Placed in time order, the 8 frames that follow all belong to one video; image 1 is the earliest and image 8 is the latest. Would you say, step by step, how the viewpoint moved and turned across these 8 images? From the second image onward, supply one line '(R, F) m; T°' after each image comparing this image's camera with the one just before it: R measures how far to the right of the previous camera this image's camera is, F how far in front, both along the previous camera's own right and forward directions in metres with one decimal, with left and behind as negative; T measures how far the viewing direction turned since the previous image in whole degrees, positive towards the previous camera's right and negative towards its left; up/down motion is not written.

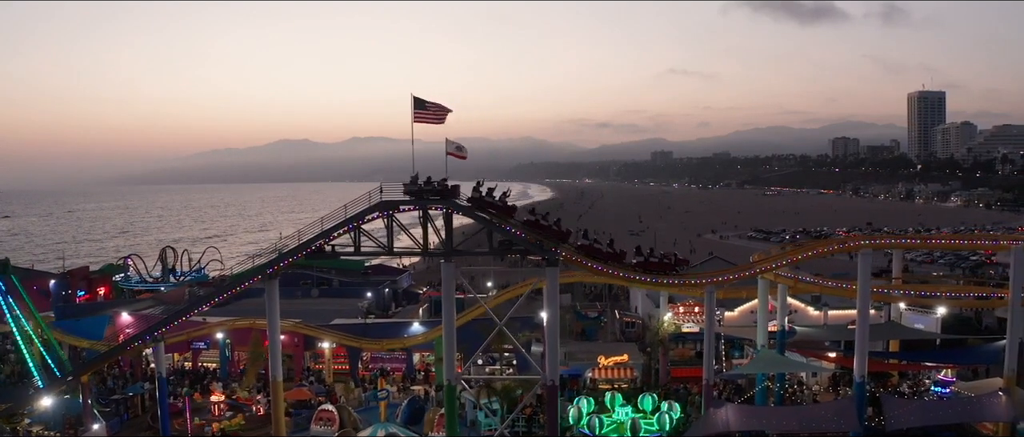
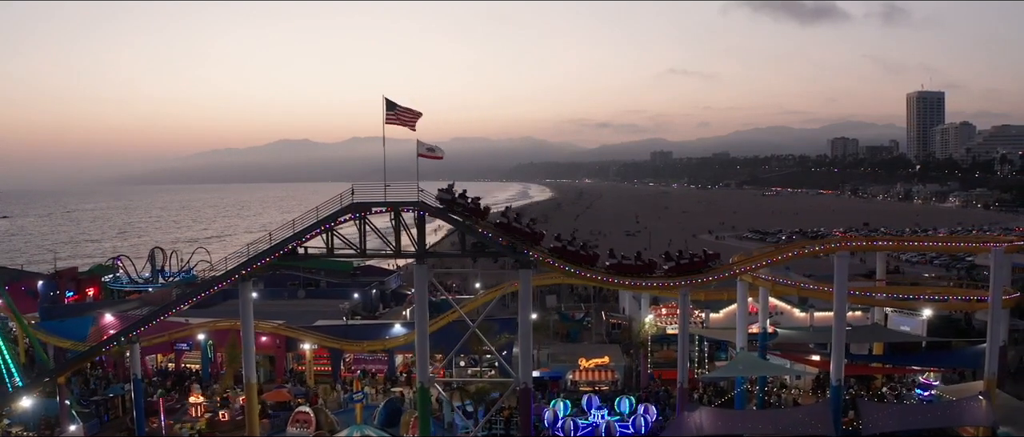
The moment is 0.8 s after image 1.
(+0.9, +0.1) m; 0°
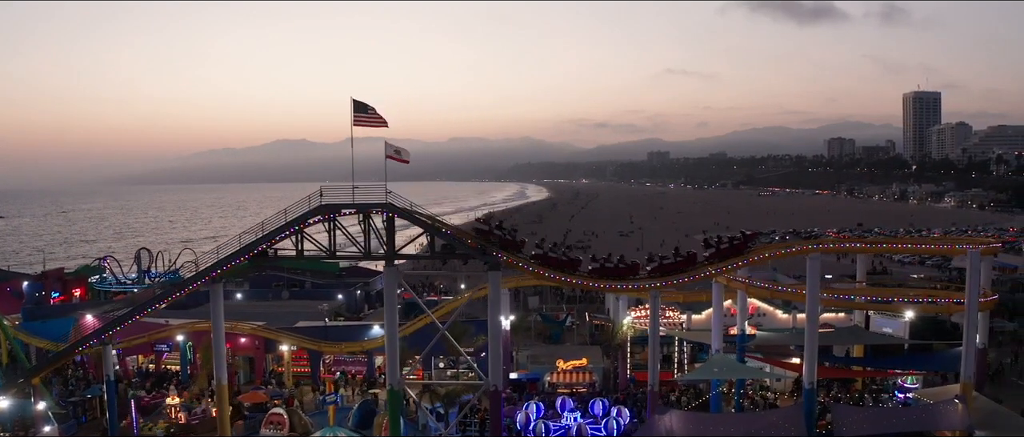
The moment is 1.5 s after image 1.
(+1.0, +0.1) m; 0°
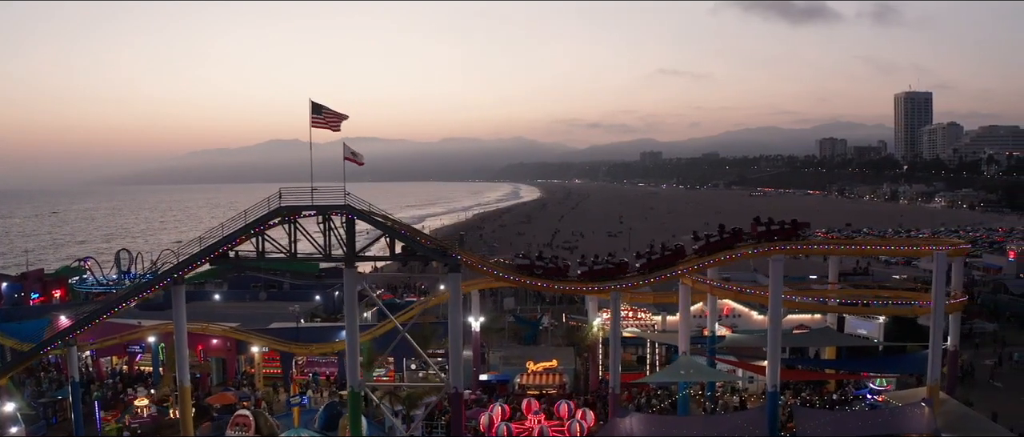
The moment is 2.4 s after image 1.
(+1.2, +0.1) m; 0°
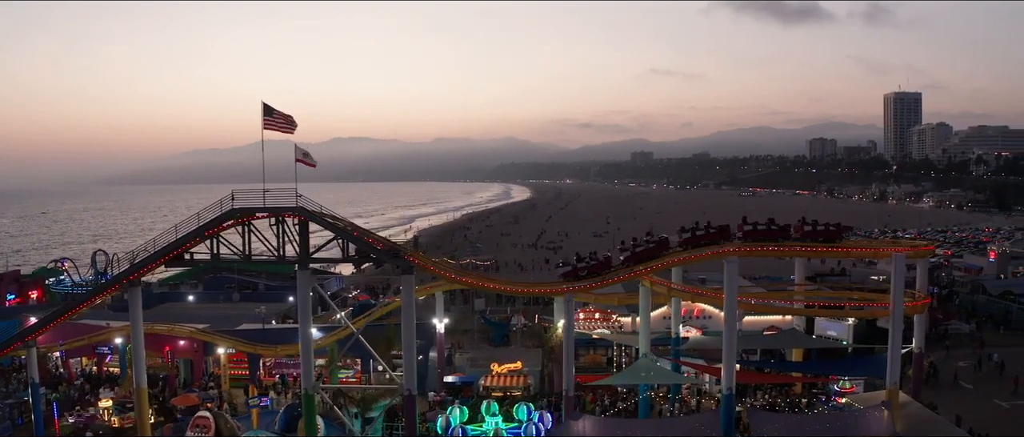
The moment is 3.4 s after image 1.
(+1.4, +0.1) m; 0°
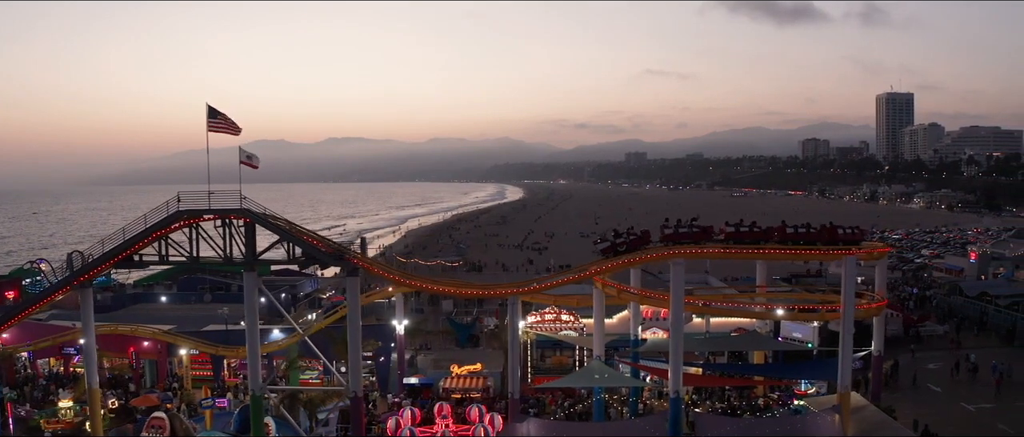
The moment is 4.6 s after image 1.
(+1.7, 0.0) m; 0°
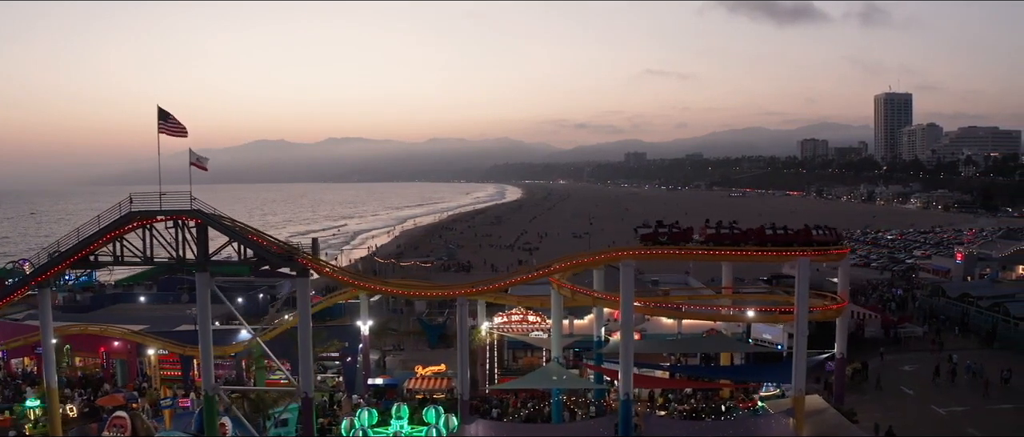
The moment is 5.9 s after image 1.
(+1.8, 0.0) m; -1°
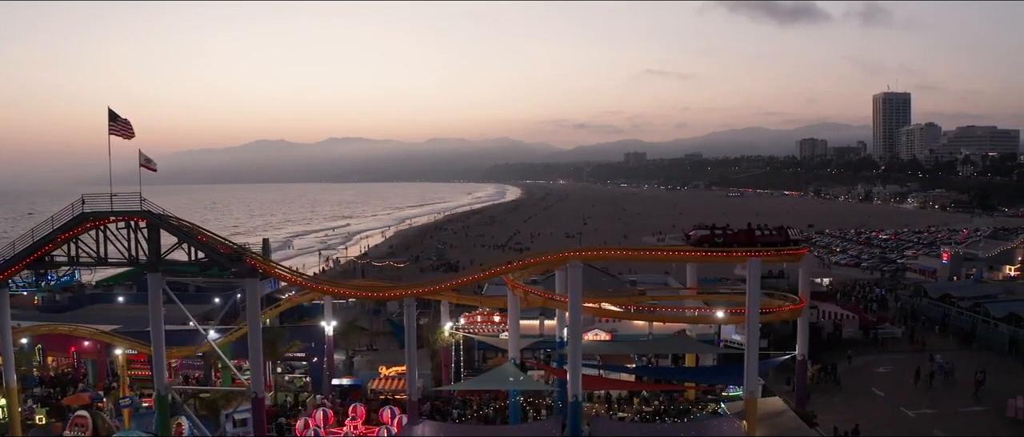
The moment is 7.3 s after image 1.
(+1.8, 0.0) m; -1°
